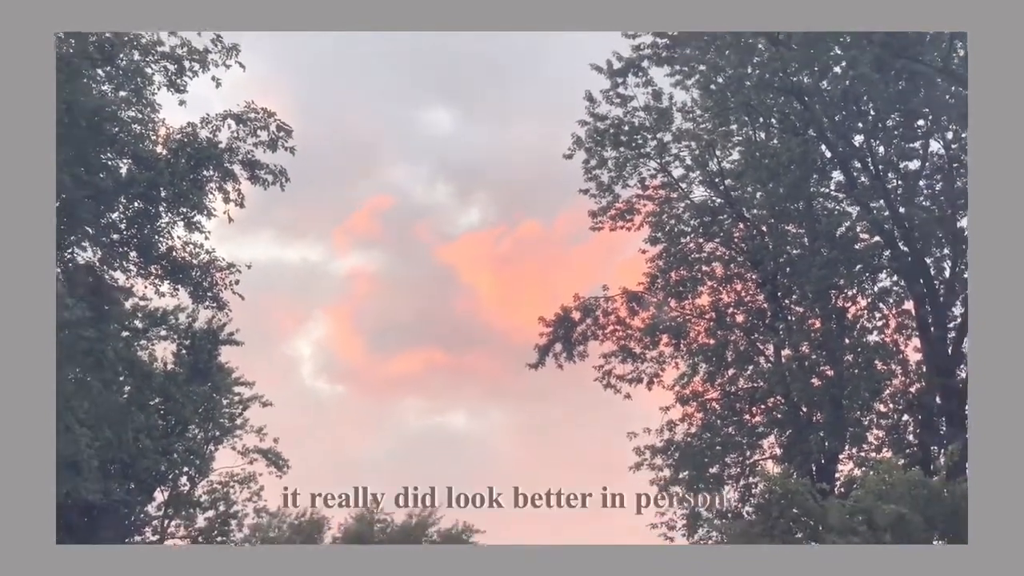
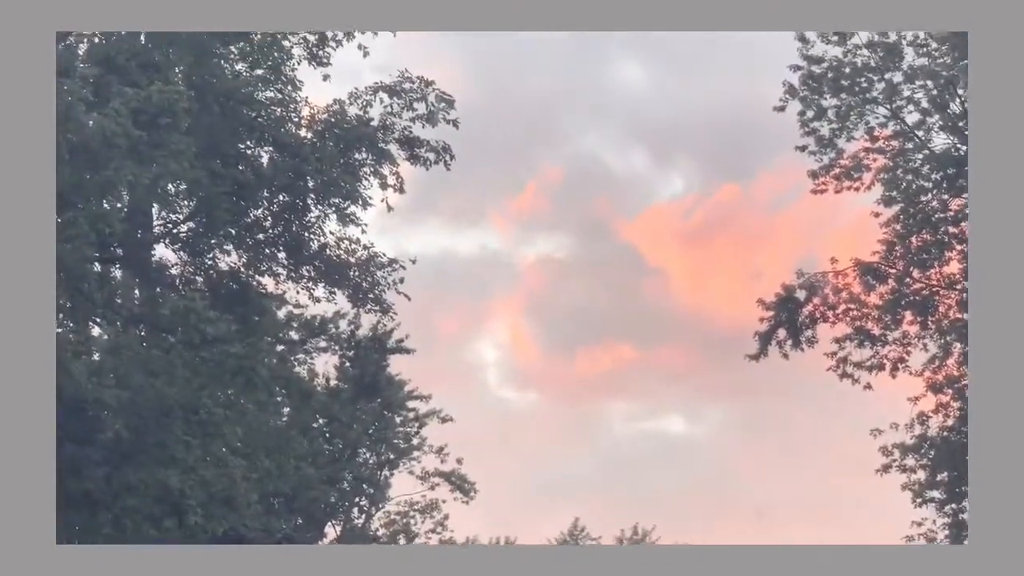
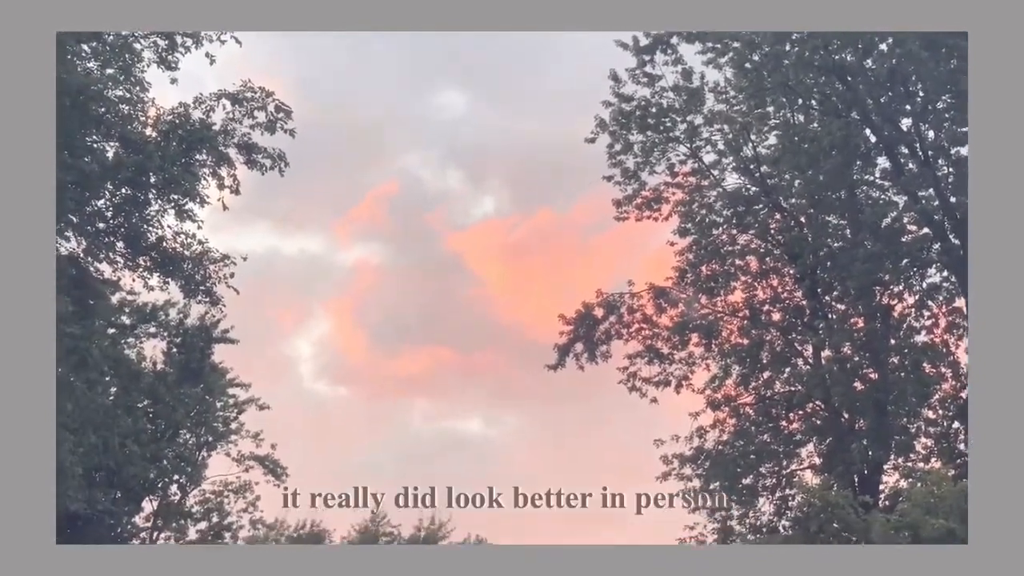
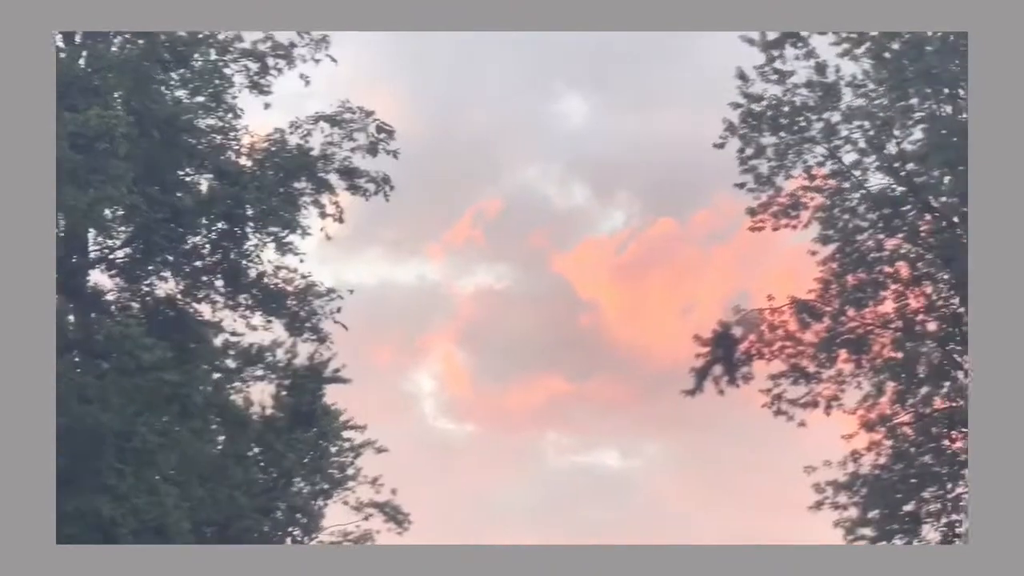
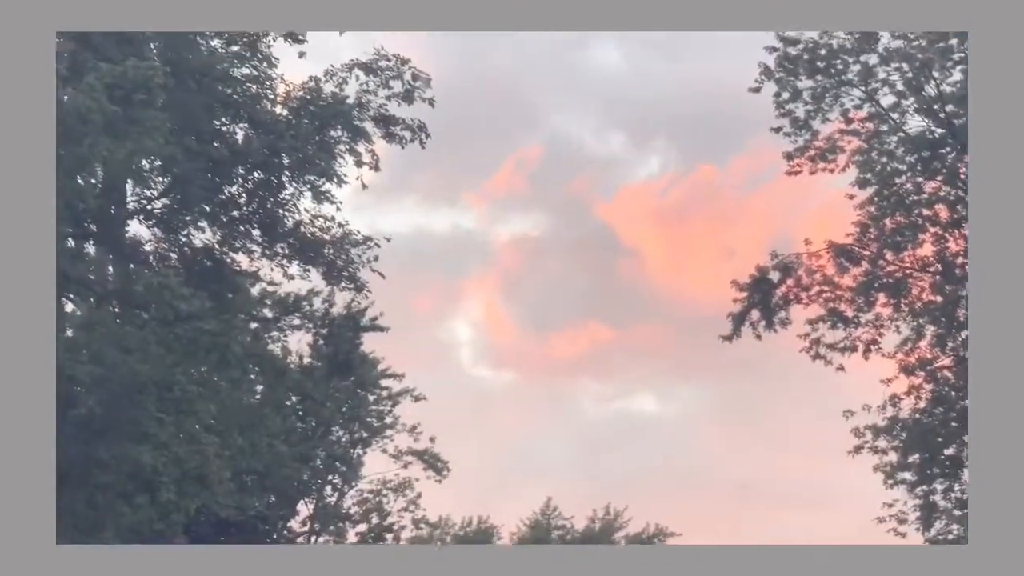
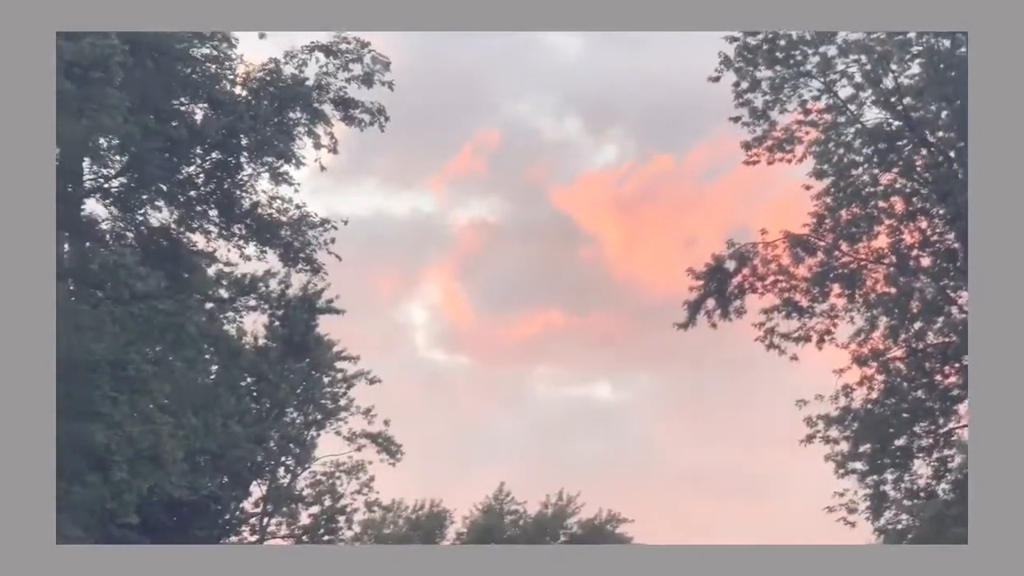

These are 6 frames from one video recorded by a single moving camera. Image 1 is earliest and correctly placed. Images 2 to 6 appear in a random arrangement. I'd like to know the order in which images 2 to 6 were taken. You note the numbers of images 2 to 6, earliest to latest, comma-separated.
3, 6, 5, 2, 4
